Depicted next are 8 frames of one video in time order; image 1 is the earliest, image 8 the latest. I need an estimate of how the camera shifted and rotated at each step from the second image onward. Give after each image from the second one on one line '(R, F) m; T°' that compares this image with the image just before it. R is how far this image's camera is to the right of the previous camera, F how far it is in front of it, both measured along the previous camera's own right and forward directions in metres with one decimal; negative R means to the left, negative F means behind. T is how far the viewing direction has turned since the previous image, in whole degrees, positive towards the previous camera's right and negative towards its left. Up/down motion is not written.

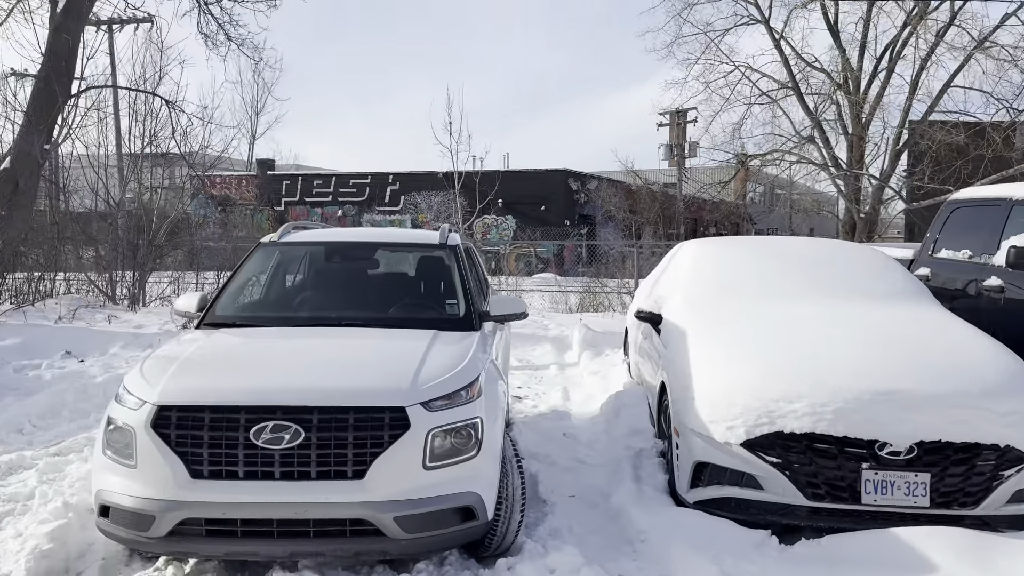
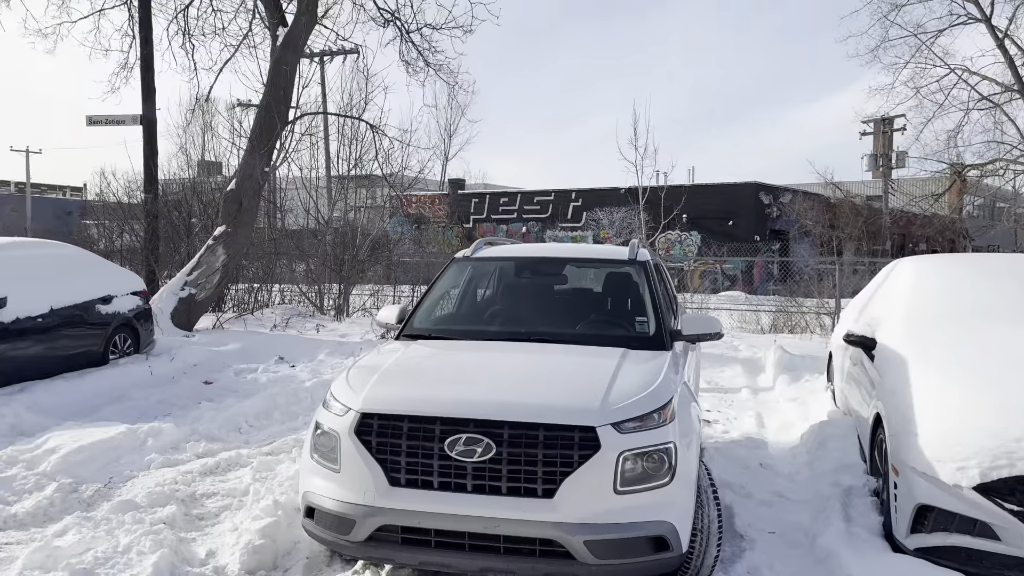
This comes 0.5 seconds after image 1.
(-0.1, +0.1) m; -13°
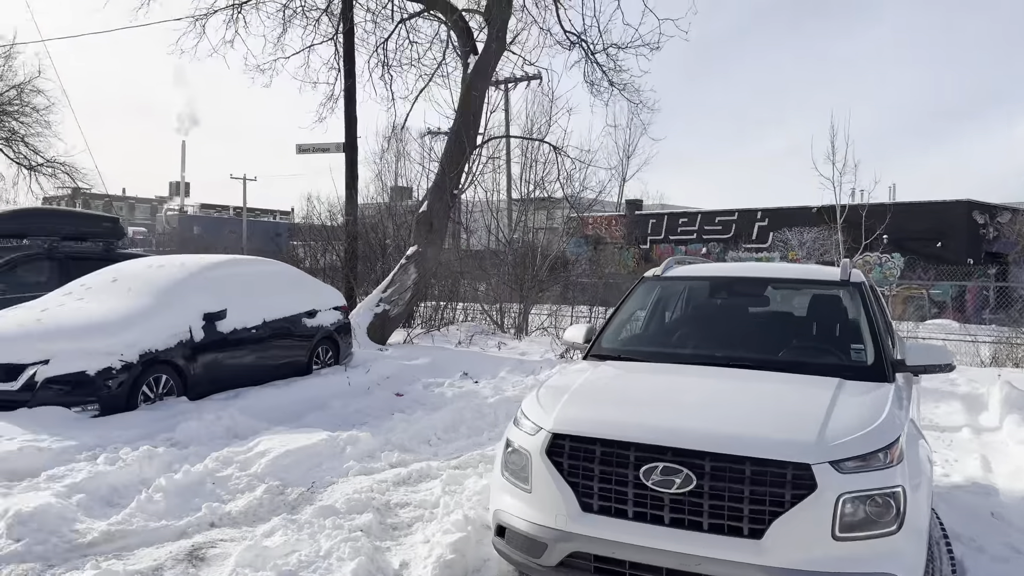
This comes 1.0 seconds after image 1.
(-0.1, +0.1) m; -12°
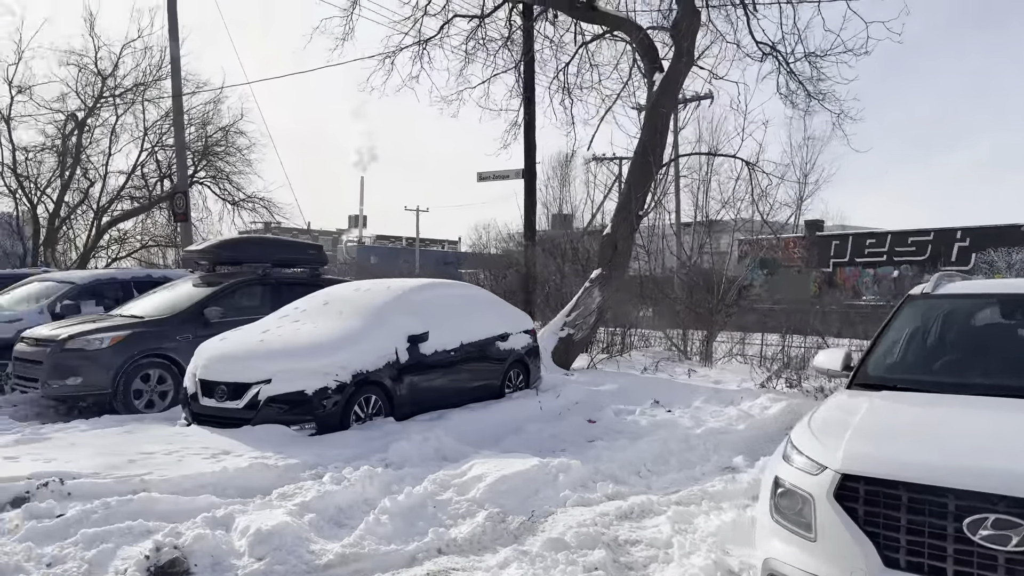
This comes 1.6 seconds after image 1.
(-0.4, +0.3) m; -11°
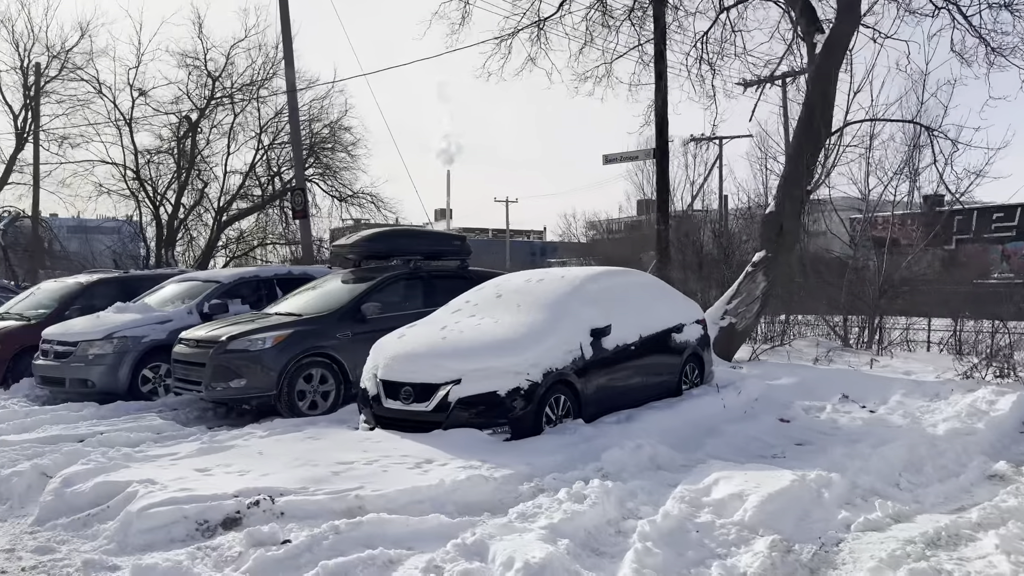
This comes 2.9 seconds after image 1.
(-0.9, +0.6) m; -6°
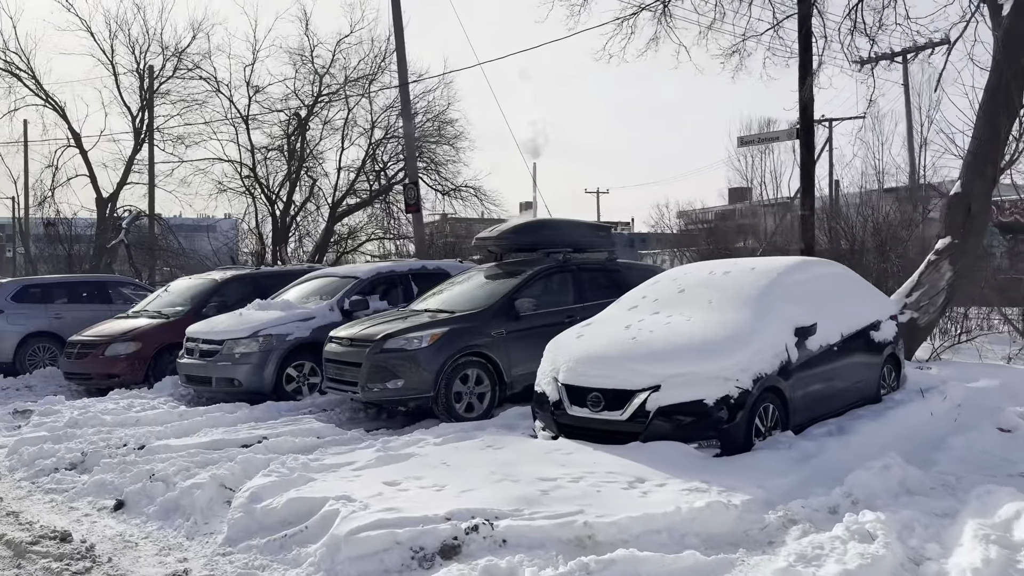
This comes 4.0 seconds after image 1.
(-0.8, +0.6) m; -6°
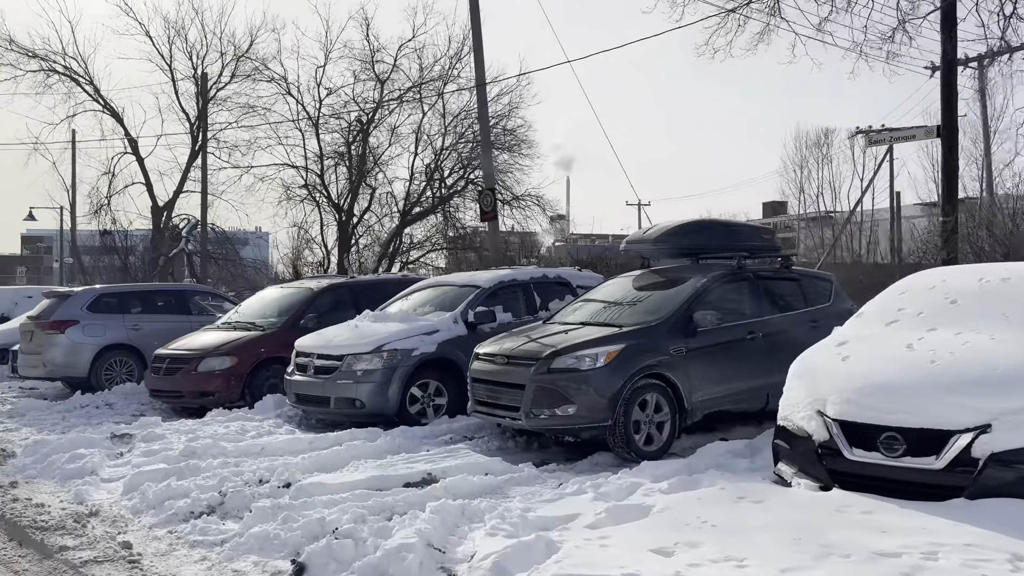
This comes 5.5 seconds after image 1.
(-1.3, +1.1) m; -2°
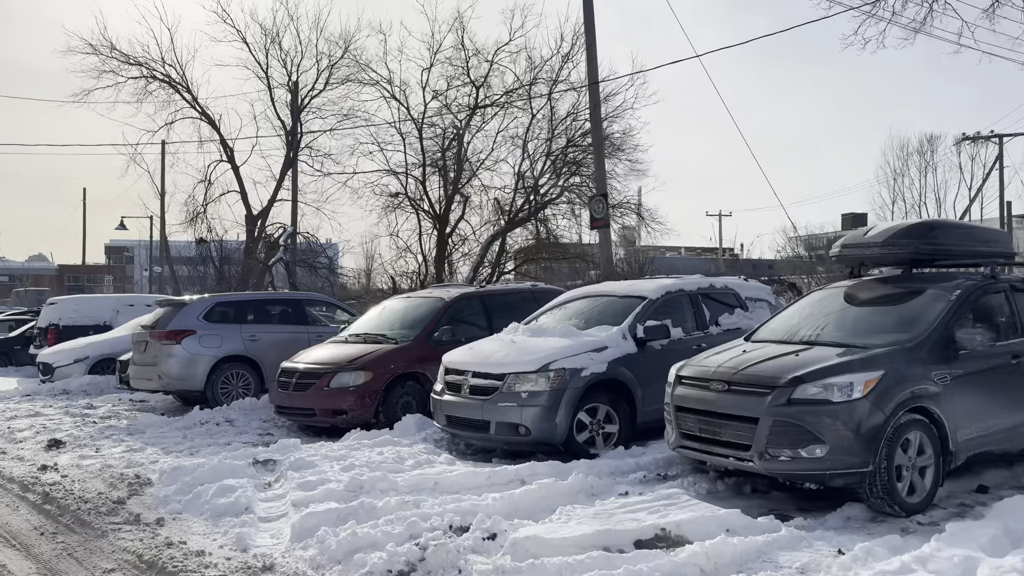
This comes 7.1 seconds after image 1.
(-1.1, +1.0) m; -4°
